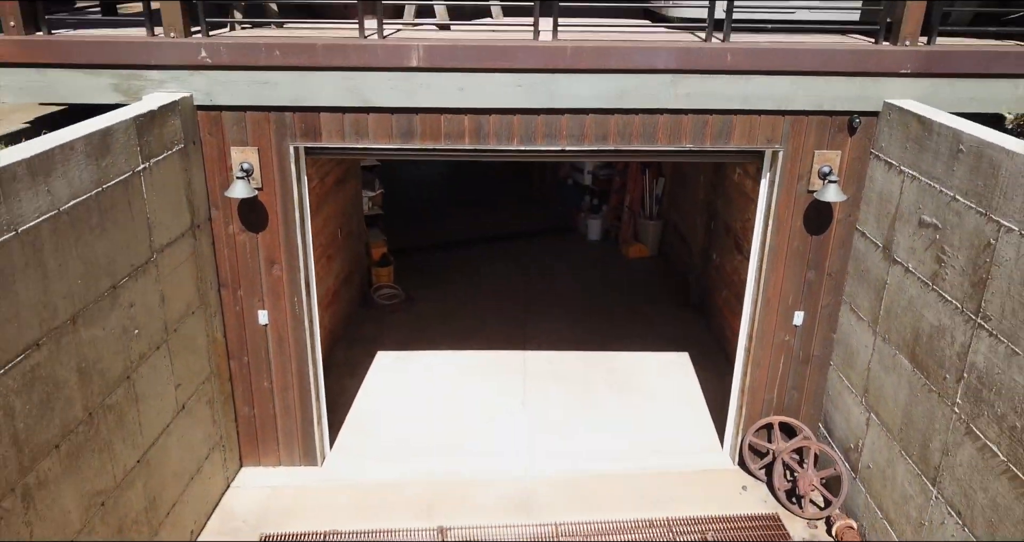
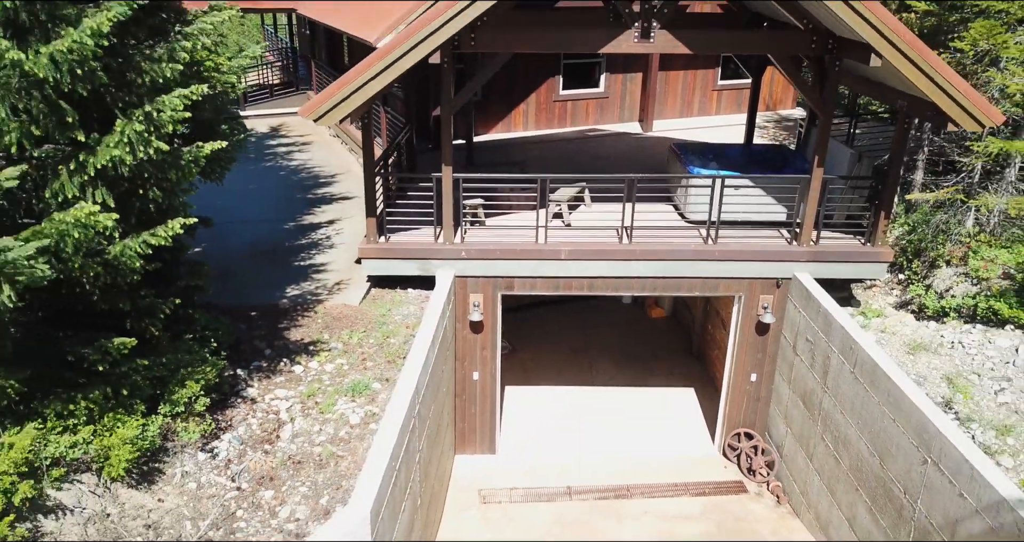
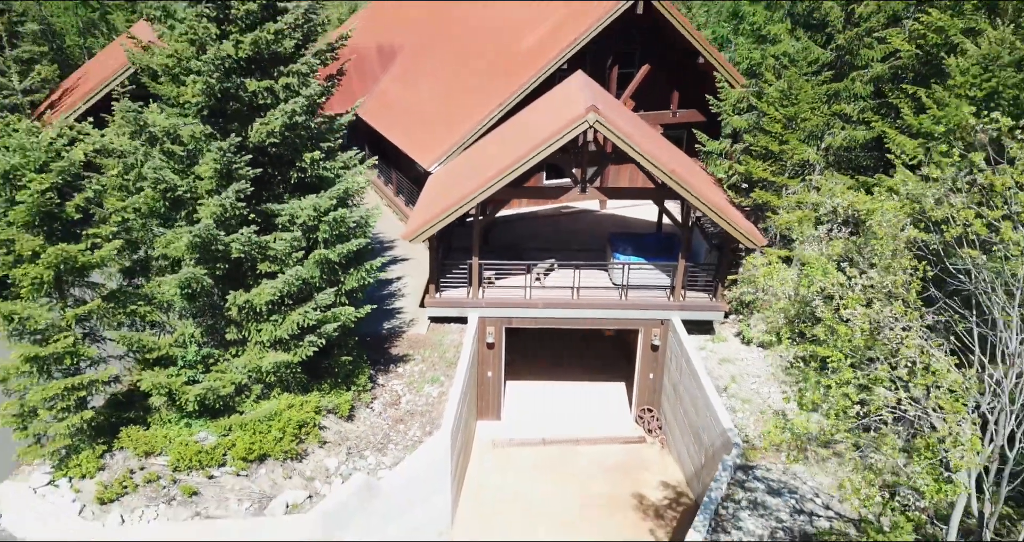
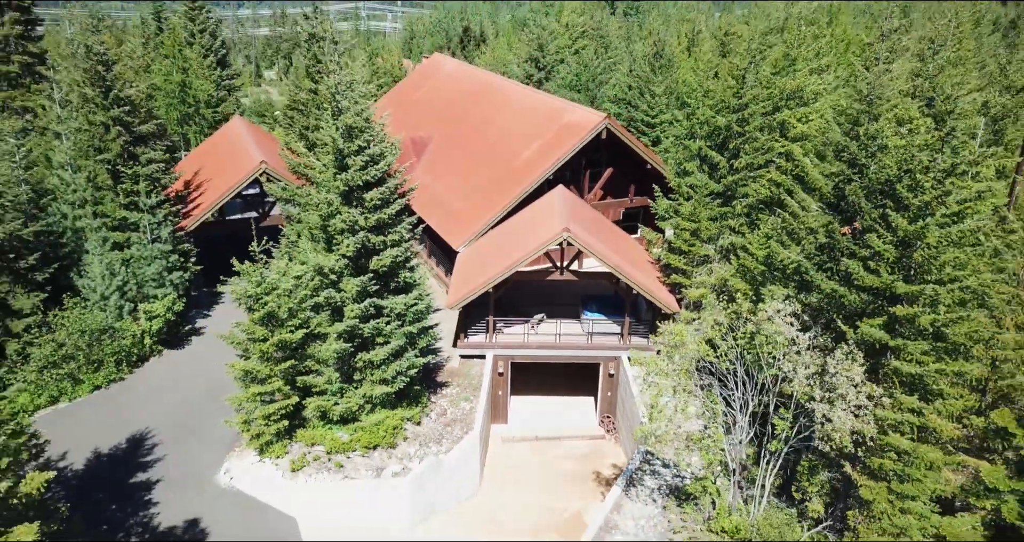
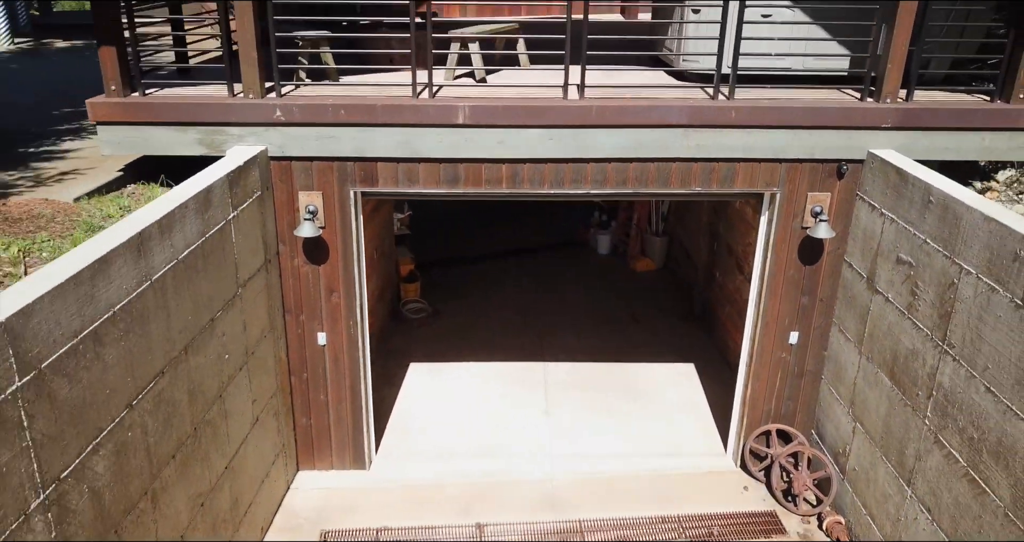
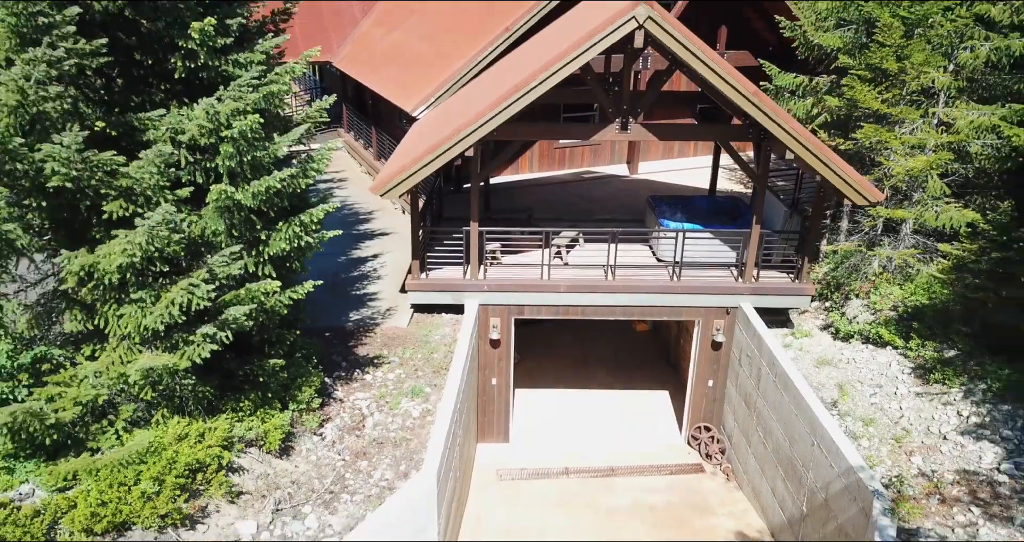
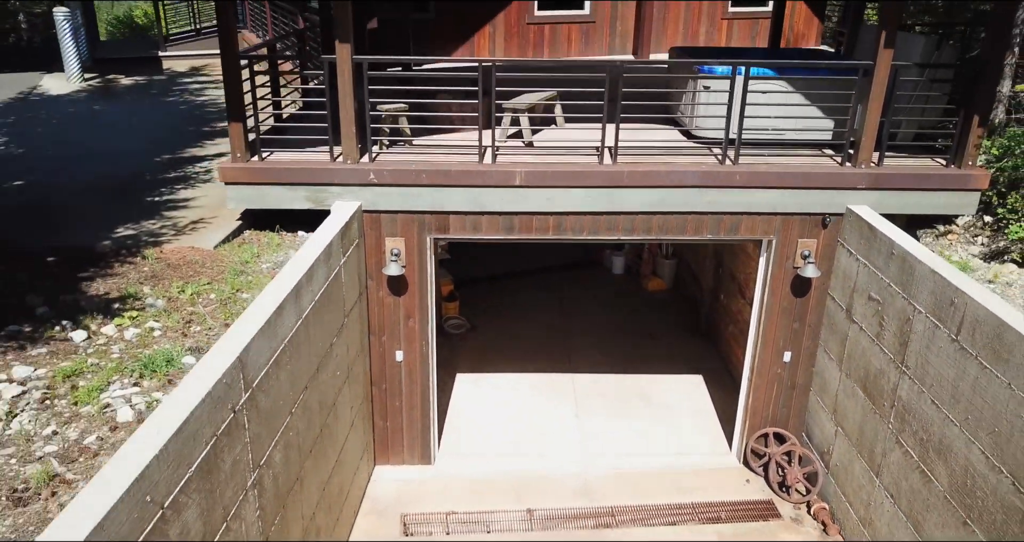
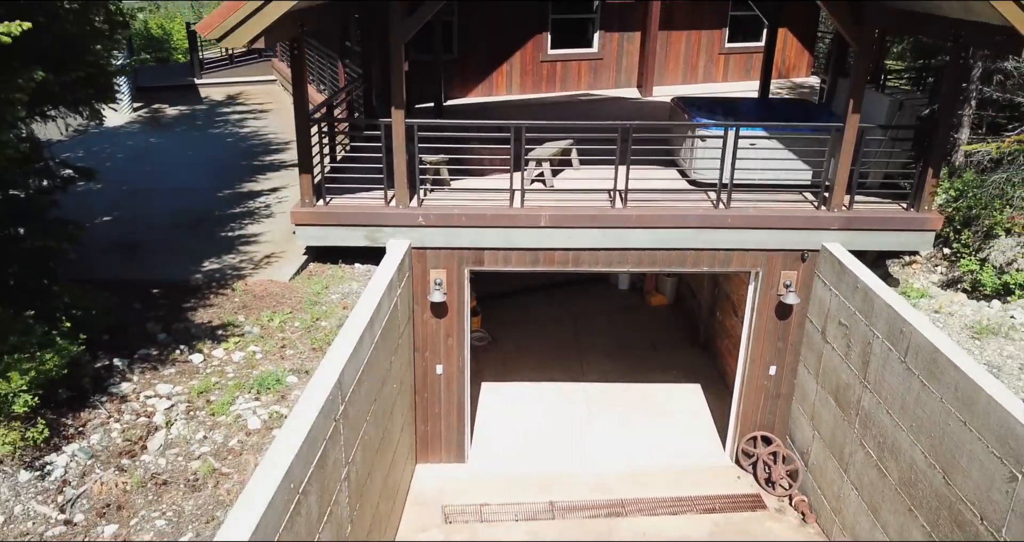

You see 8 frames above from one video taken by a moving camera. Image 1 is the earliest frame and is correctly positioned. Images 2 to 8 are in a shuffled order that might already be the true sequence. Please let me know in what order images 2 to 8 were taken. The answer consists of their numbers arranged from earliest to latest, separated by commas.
5, 7, 8, 2, 6, 3, 4
